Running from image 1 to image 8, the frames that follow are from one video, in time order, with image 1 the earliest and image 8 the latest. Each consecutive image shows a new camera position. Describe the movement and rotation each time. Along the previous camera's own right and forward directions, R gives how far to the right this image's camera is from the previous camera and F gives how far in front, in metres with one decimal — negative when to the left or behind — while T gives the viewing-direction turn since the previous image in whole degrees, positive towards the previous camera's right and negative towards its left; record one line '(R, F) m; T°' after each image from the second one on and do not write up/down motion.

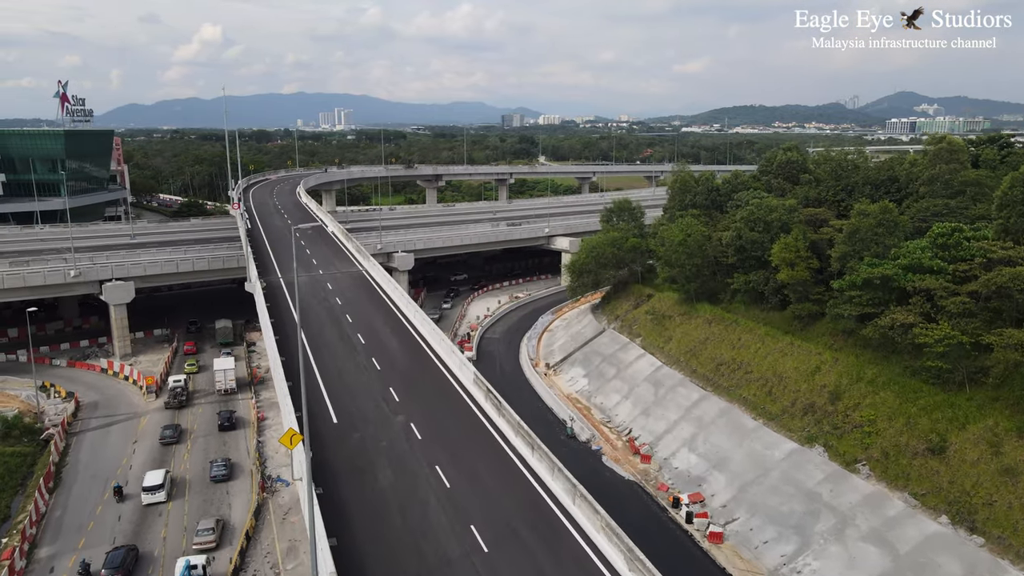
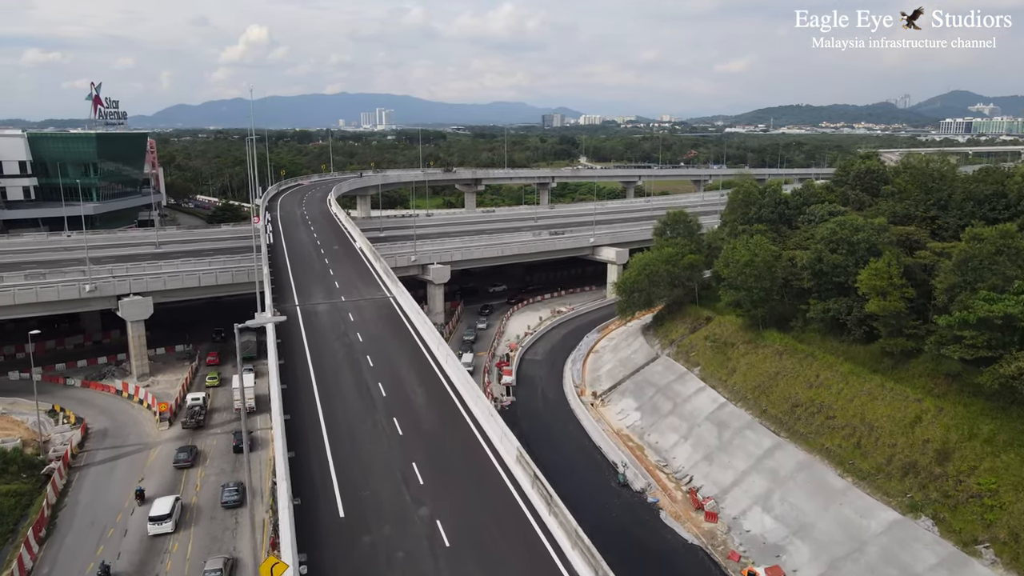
(-0.4, +4.6) m; -3°
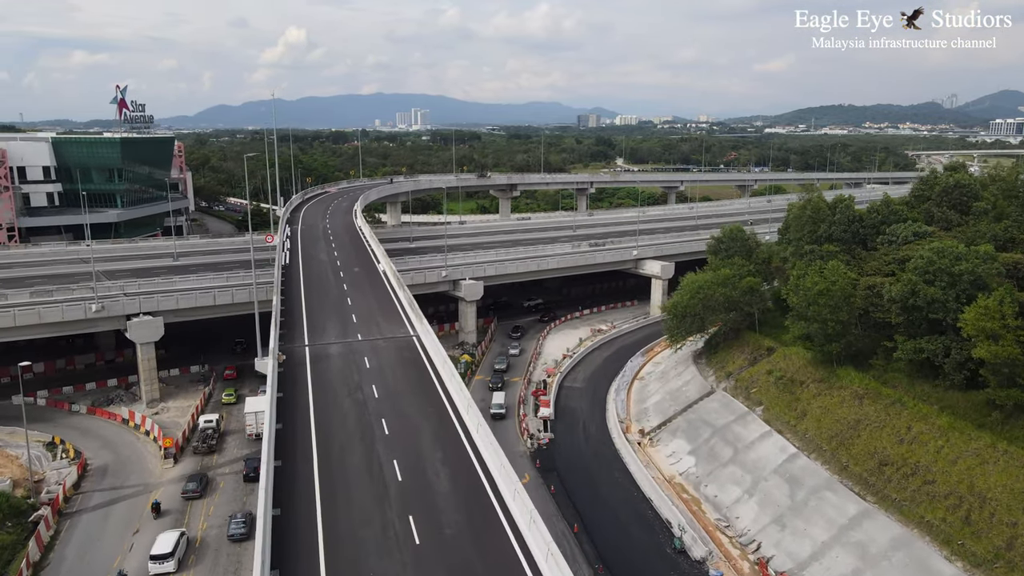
(-0.4, +4.6) m; -3°
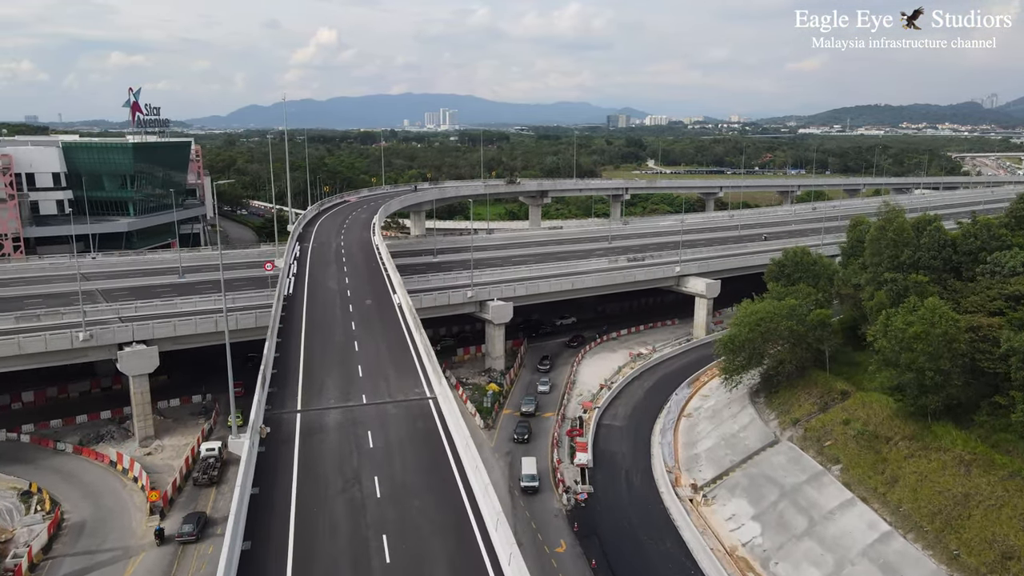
(-0.4, +5.3) m; -2°
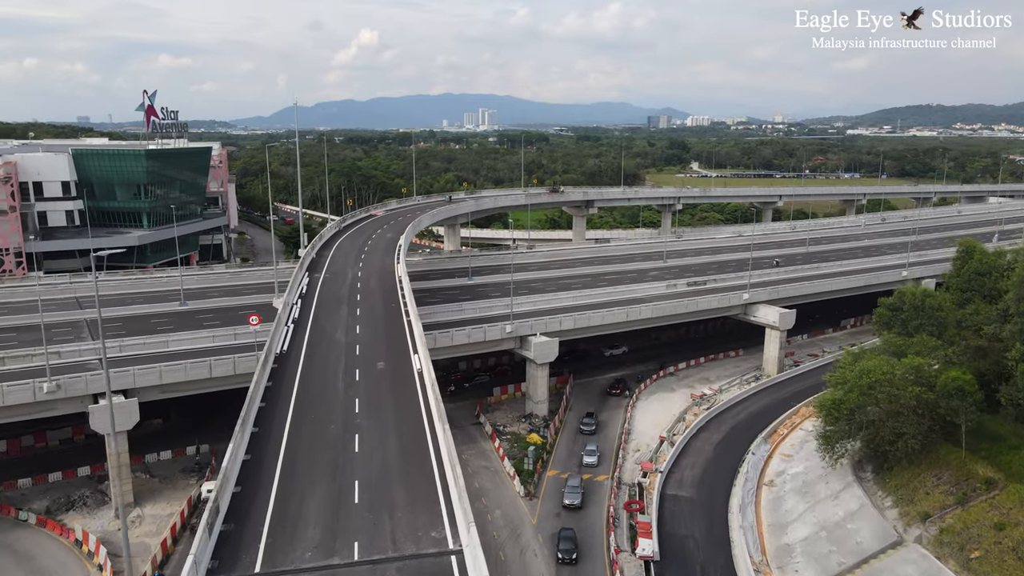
(-0.6, +7.6) m; -3°
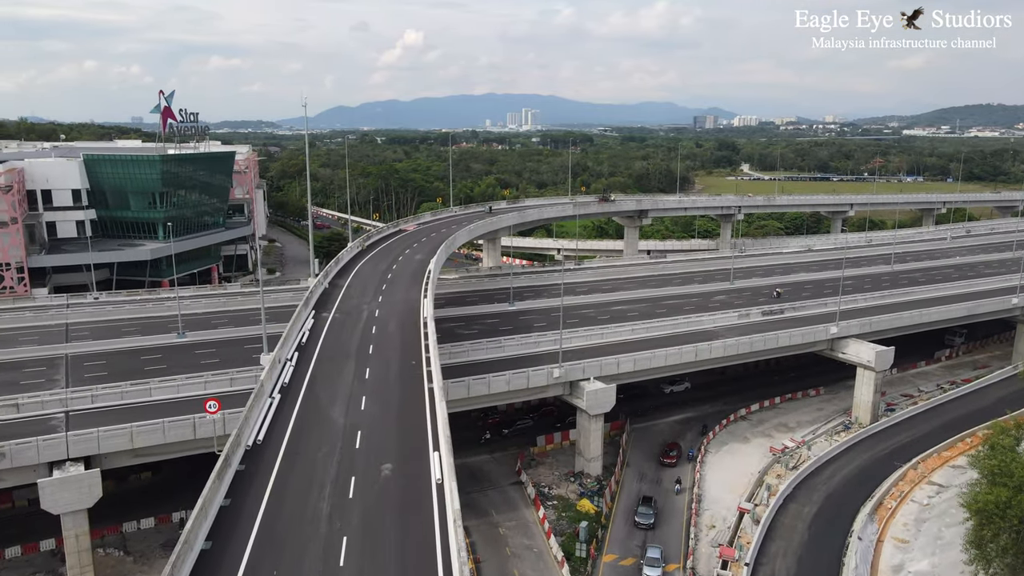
(-0.5, +7.5) m; -3°
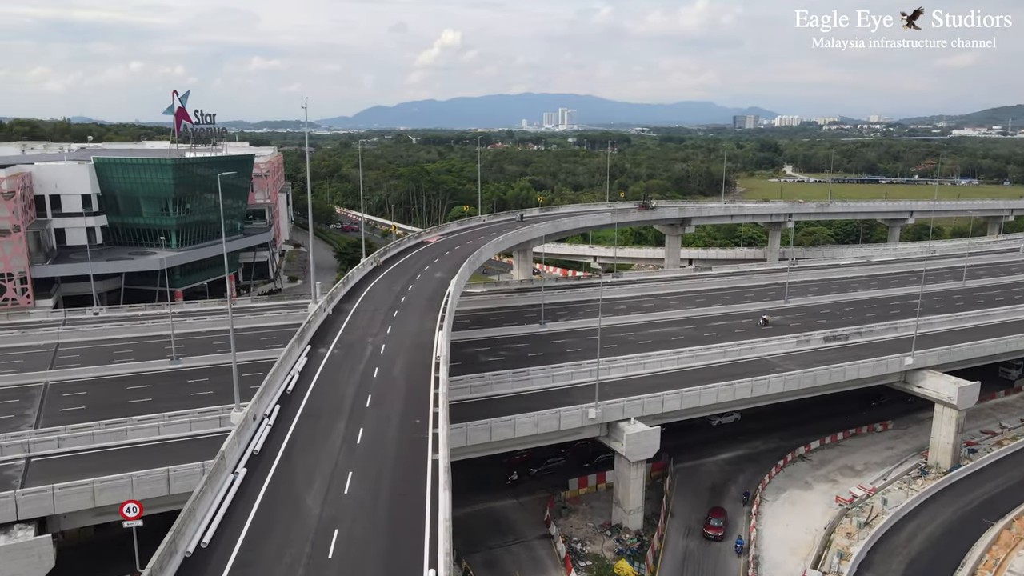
(+0.2, +5.0) m; -3°
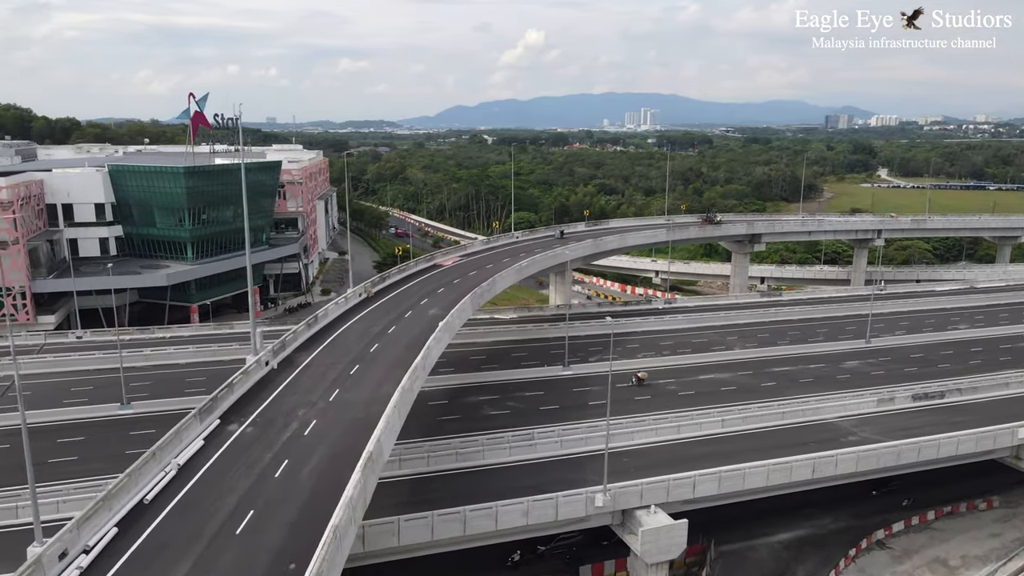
(+3.2, +7.0) m; -6°
